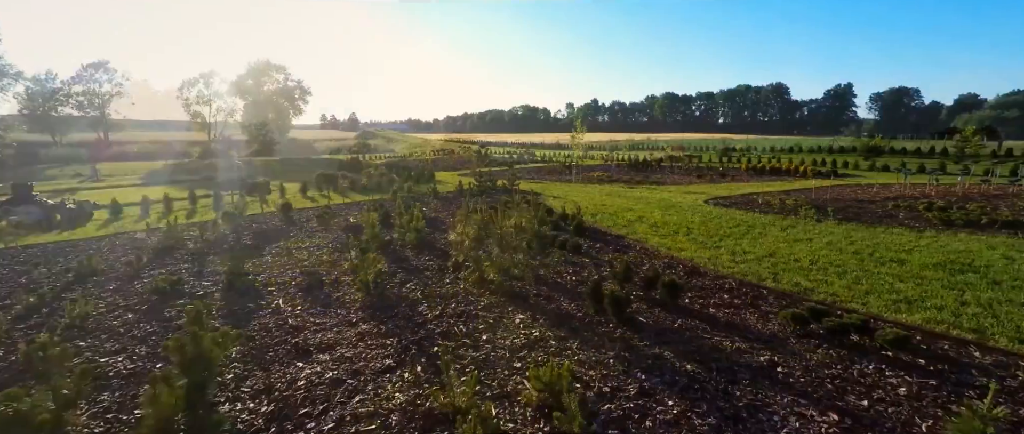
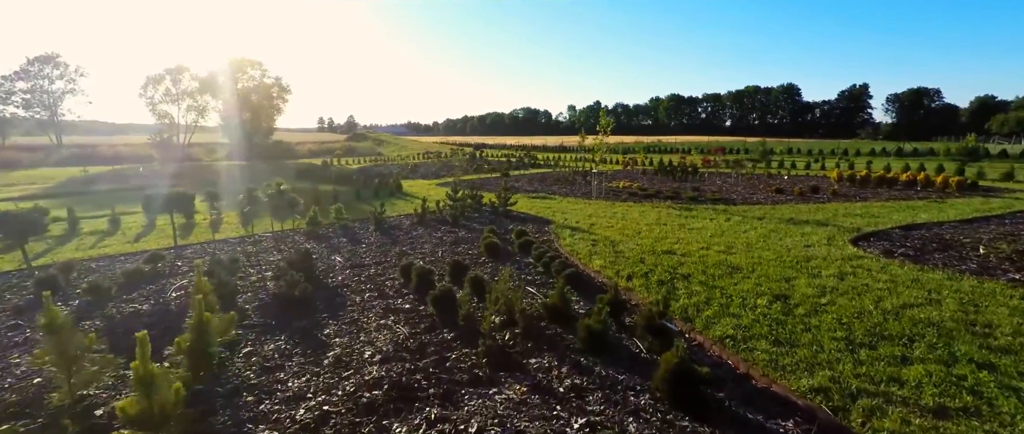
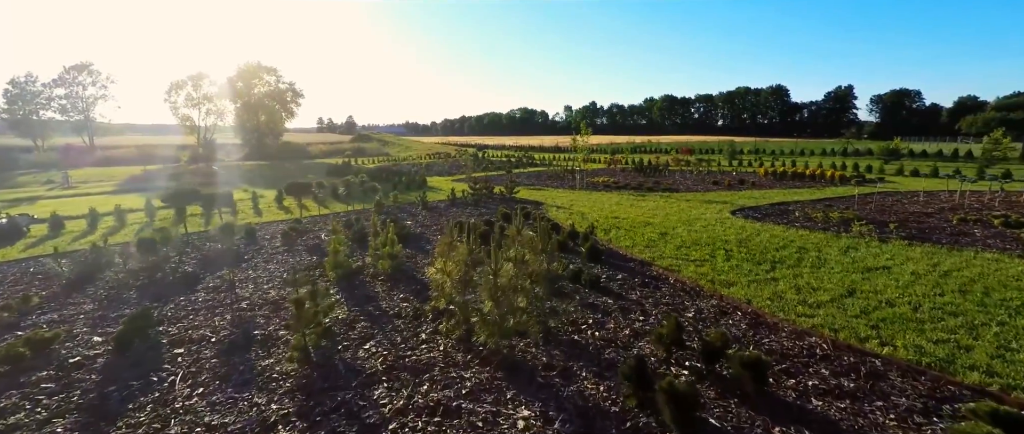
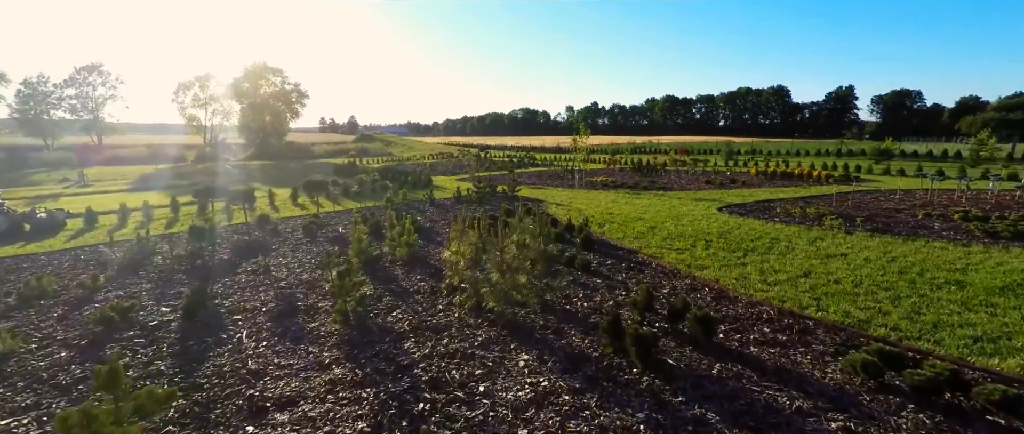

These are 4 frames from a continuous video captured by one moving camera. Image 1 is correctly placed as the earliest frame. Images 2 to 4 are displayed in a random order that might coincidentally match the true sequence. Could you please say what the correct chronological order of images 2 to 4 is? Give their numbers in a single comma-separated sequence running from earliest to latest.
4, 3, 2
